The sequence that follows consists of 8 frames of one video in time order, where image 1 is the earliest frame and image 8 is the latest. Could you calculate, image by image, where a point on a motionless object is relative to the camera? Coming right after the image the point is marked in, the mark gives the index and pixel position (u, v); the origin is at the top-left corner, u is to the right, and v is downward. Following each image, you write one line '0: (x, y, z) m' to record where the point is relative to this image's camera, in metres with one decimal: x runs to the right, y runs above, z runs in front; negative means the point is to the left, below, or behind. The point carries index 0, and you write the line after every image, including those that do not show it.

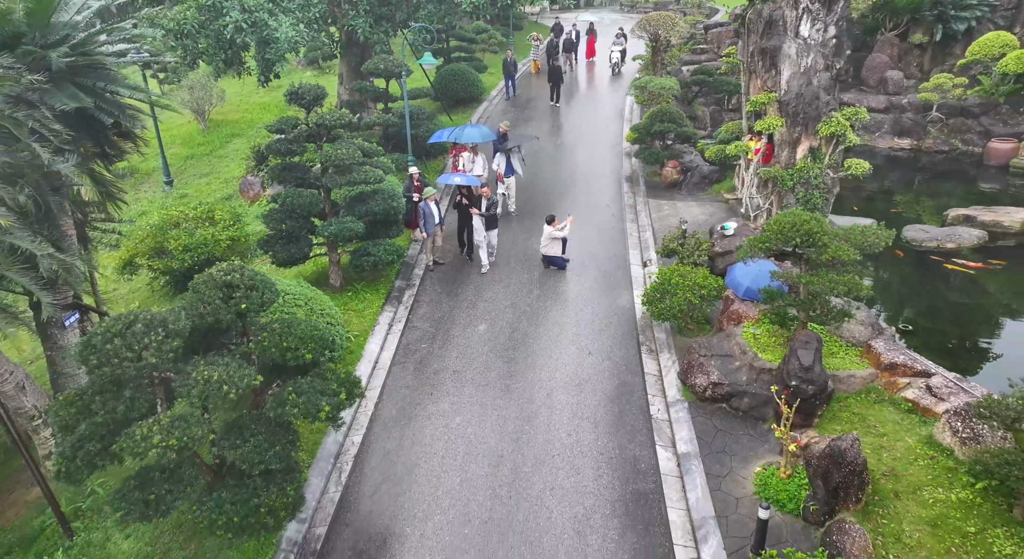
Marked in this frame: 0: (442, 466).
0: (-0.8, -2.3, +8.5) m
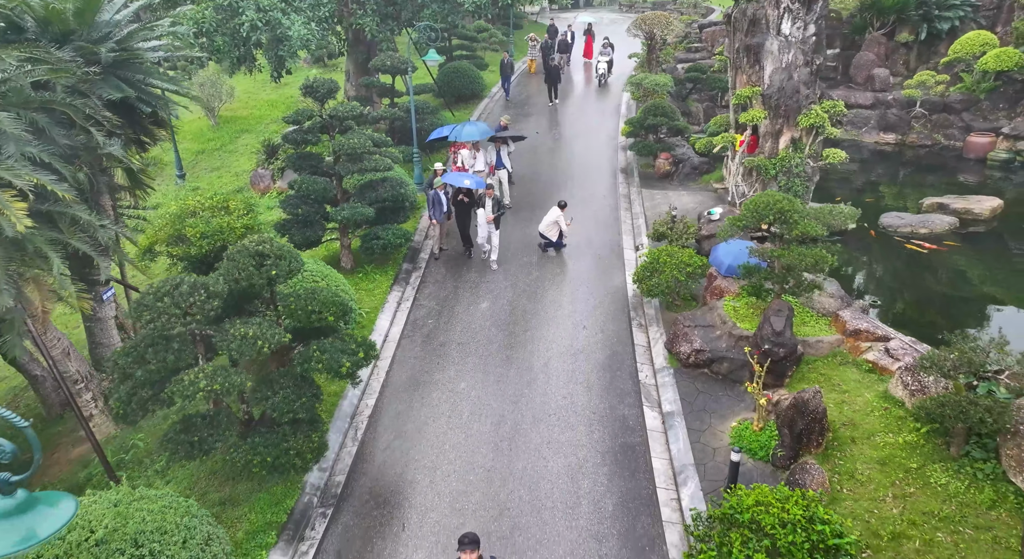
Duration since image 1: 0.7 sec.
0: (-0.8, -1.9, +9.3) m
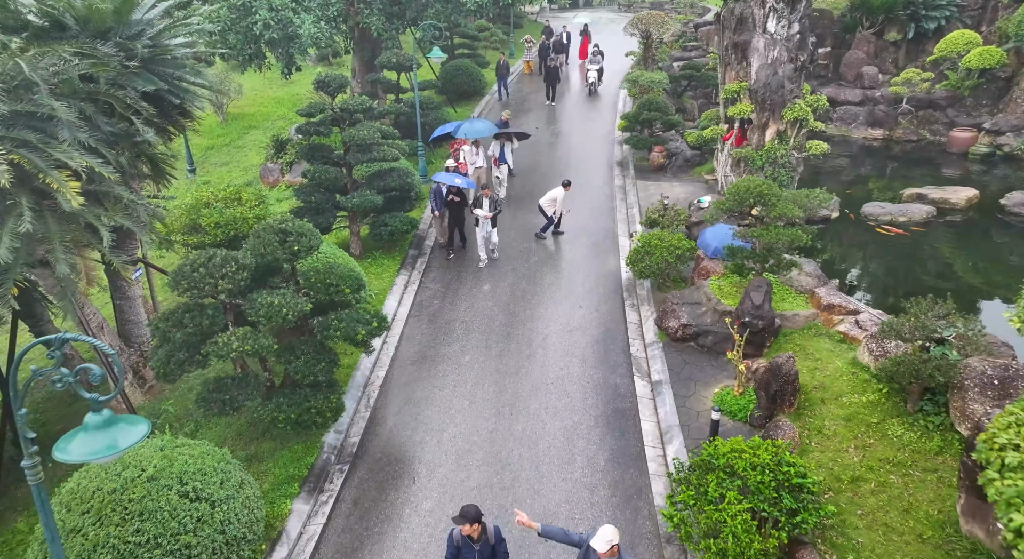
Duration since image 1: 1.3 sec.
0: (-0.8, -1.6, +10.1) m
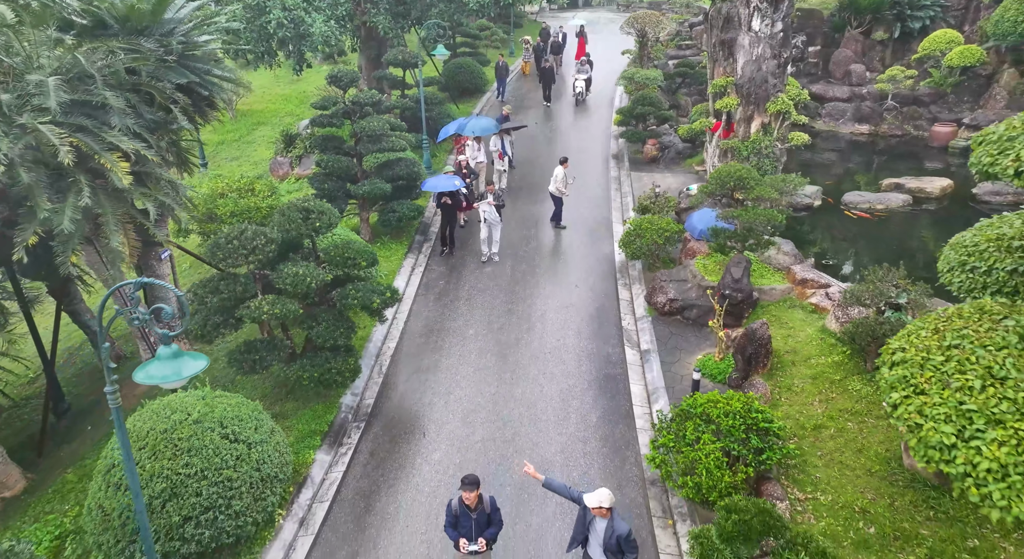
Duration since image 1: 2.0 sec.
0: (-0.8, -1.3, +11.0) m
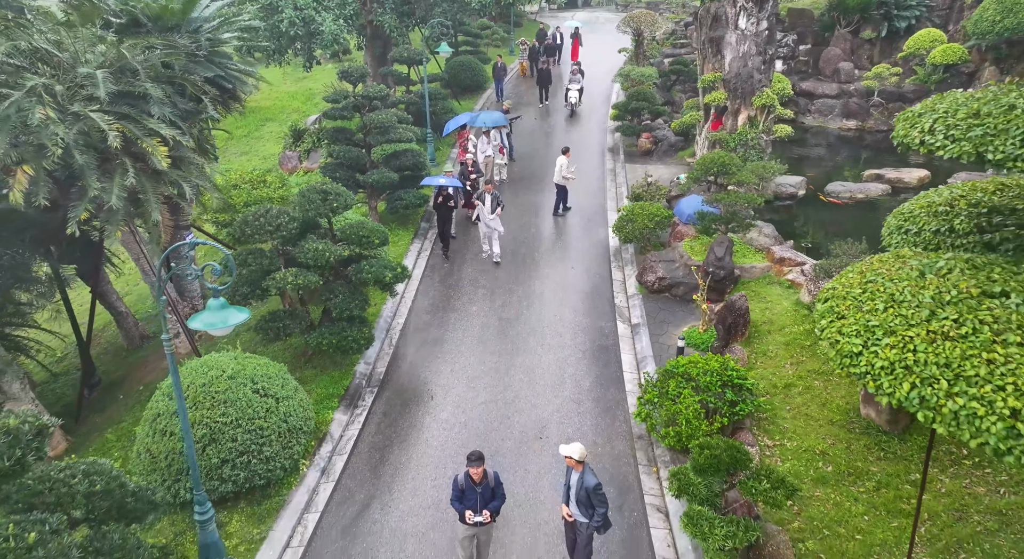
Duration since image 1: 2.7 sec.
0: (-0.8, -0.9, +11.9) m
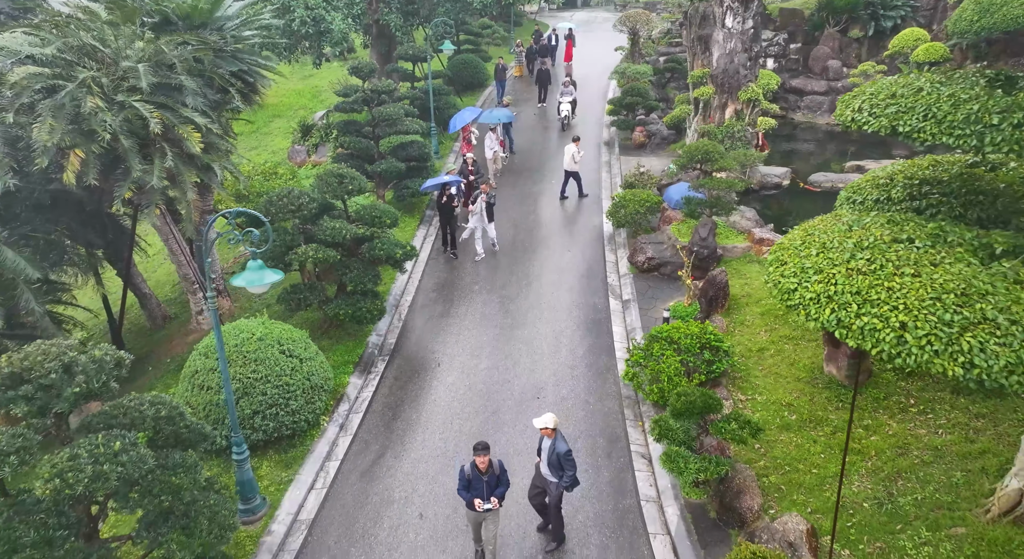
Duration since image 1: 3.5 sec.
0: (-0.8, -0.6, +12.9) m
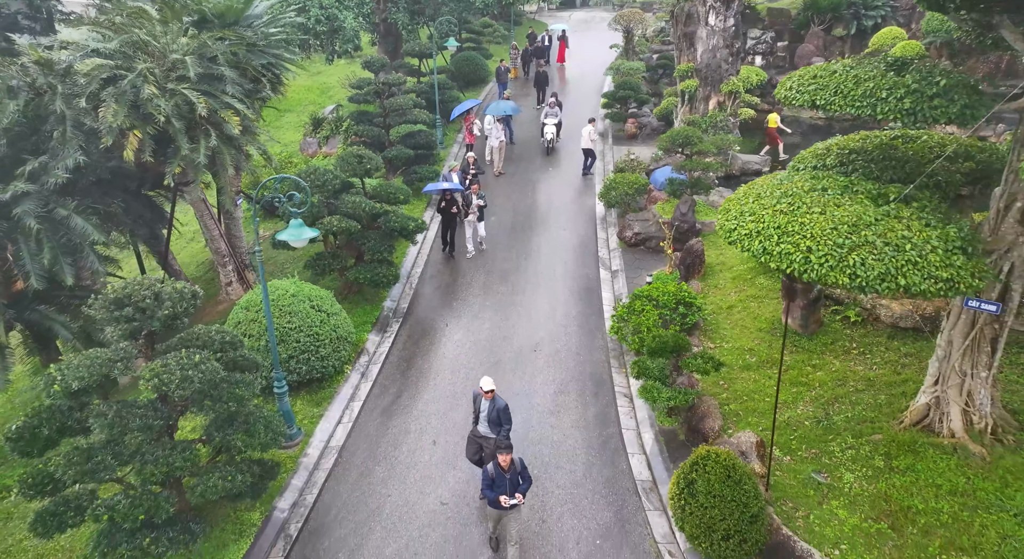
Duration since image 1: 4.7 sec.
0: (-0.8, 0.0, +14.3) m
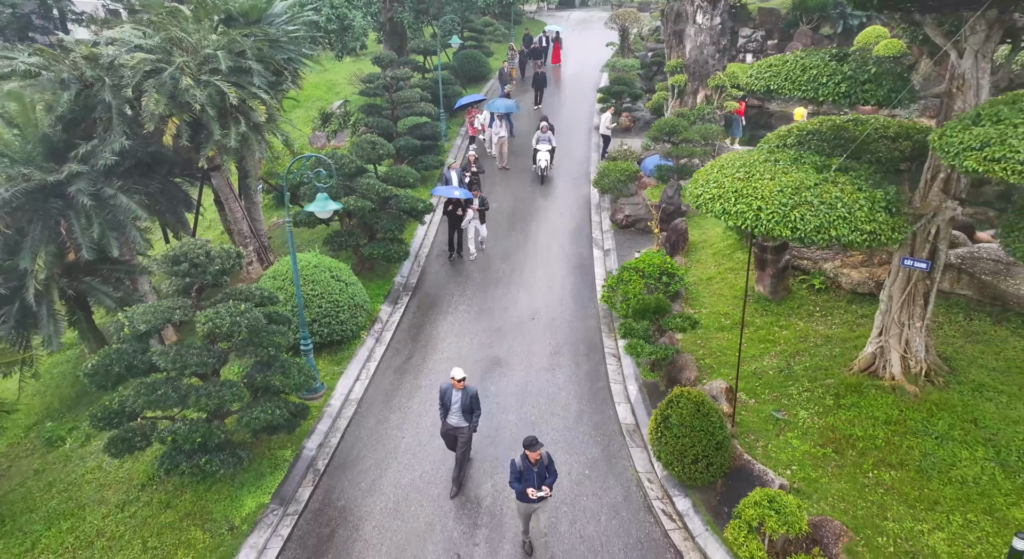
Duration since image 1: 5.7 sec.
0: (-0.8, +0.4, +15.5) m
